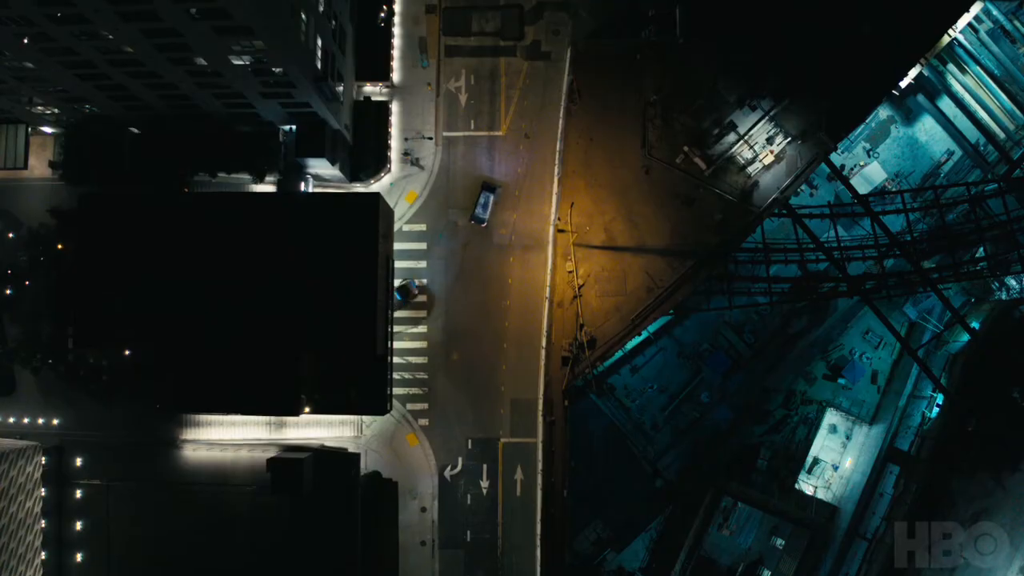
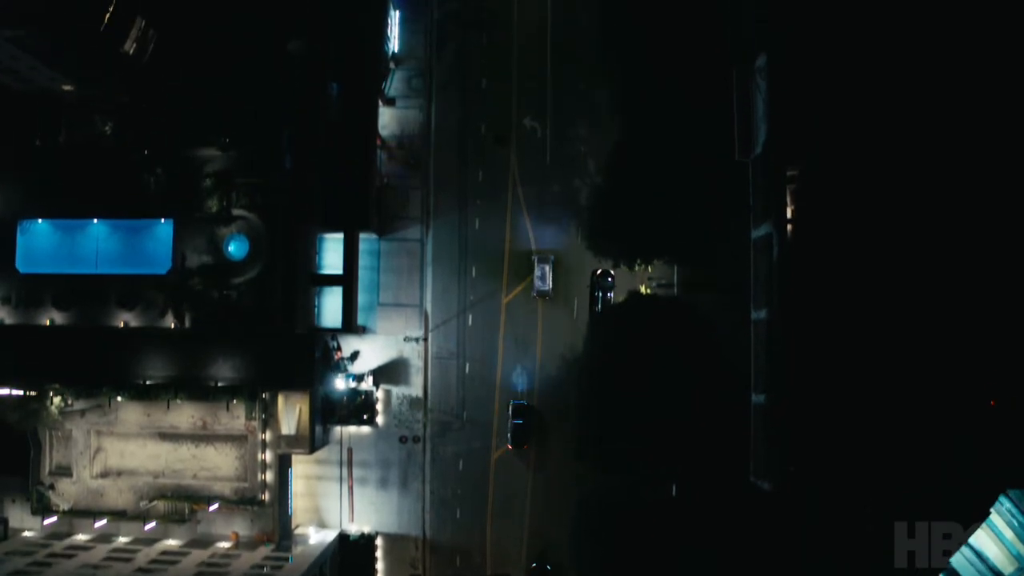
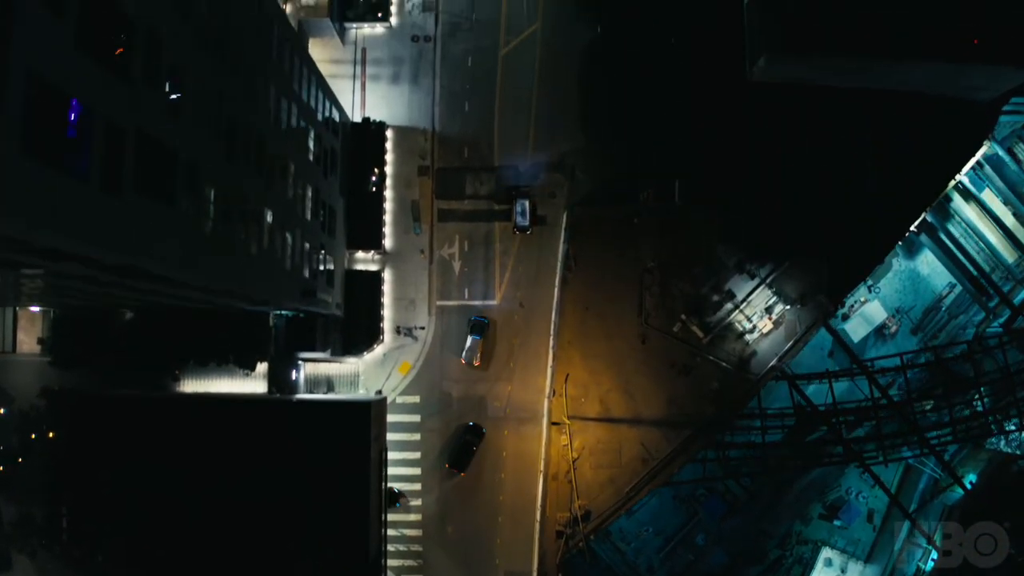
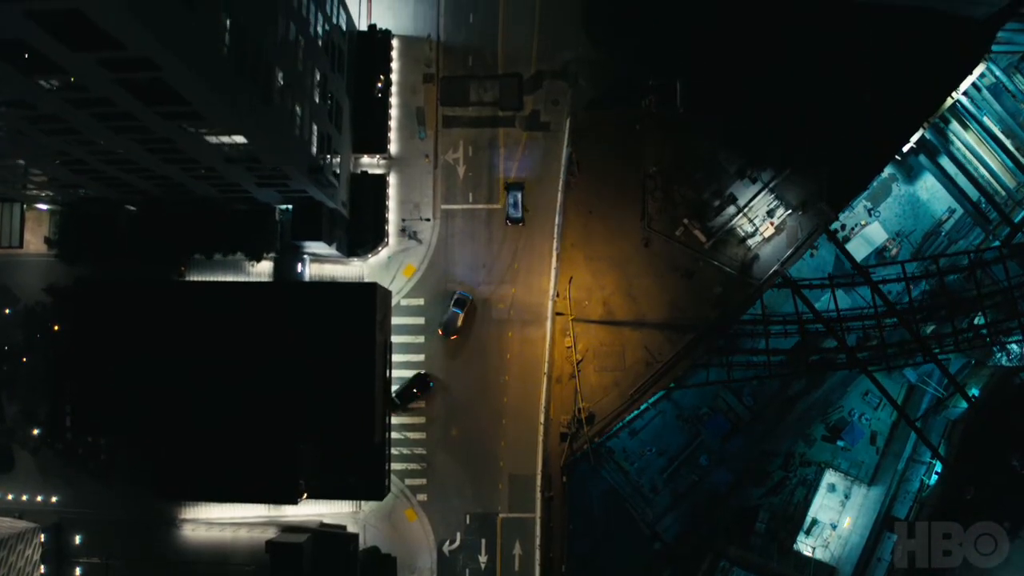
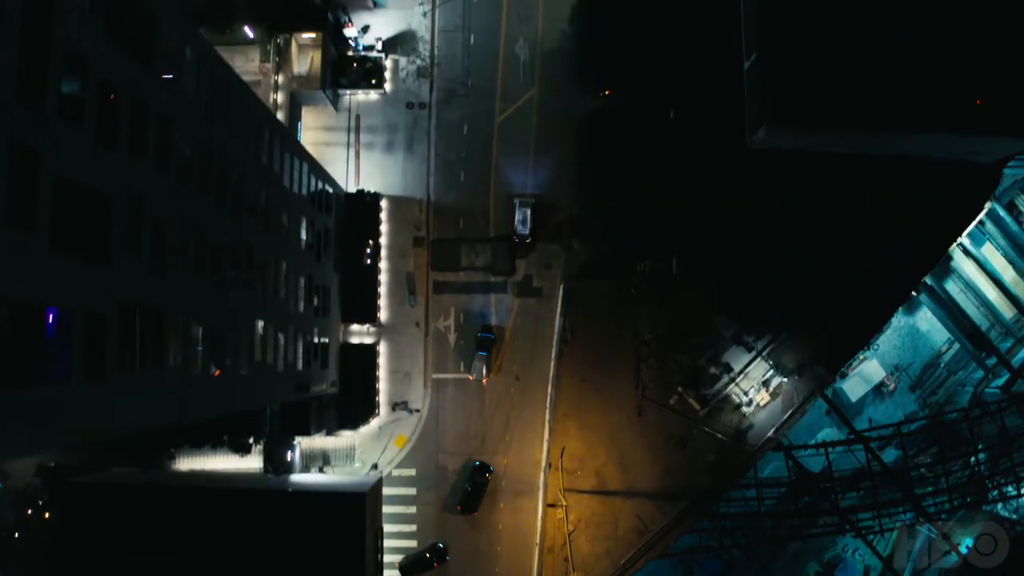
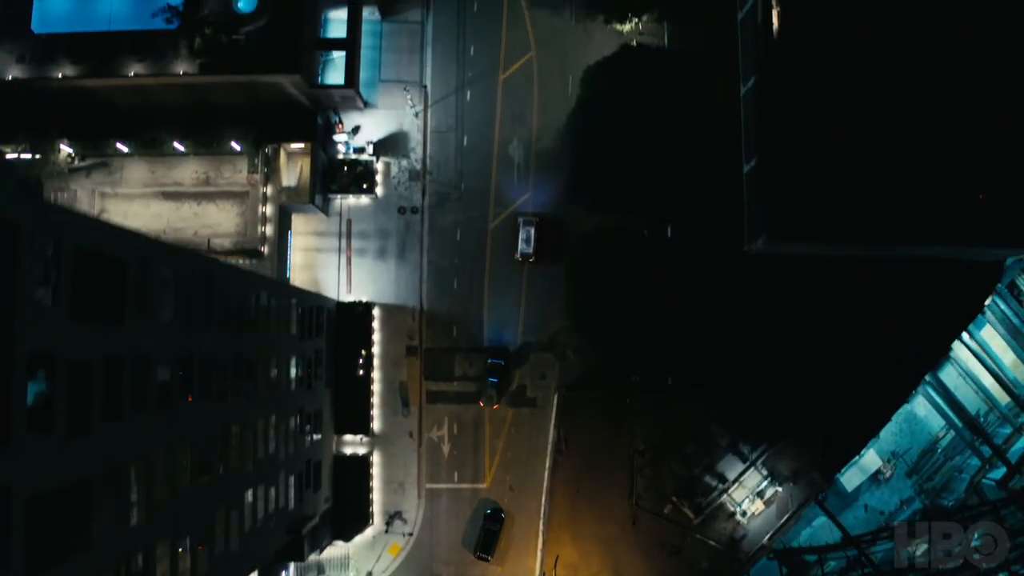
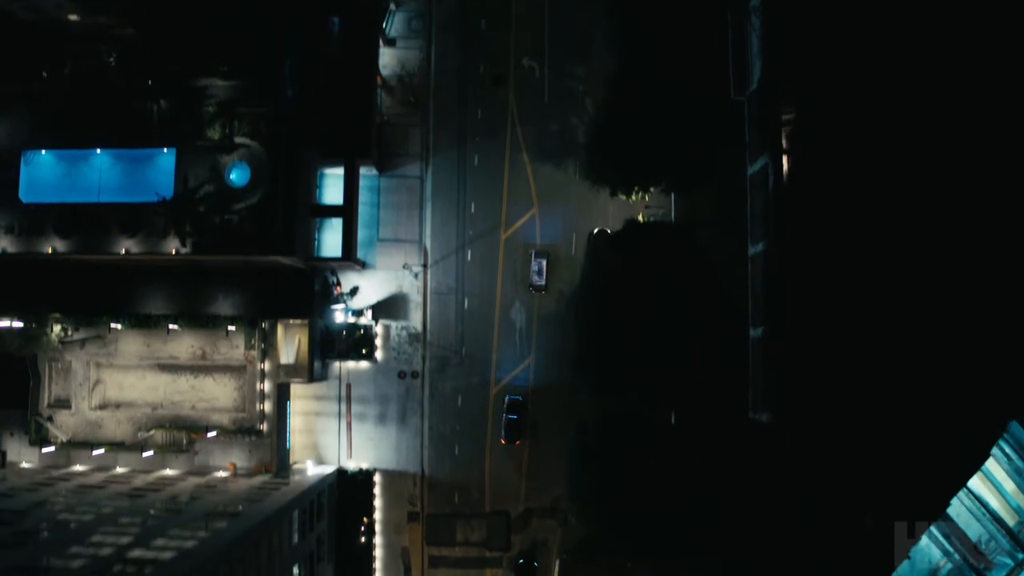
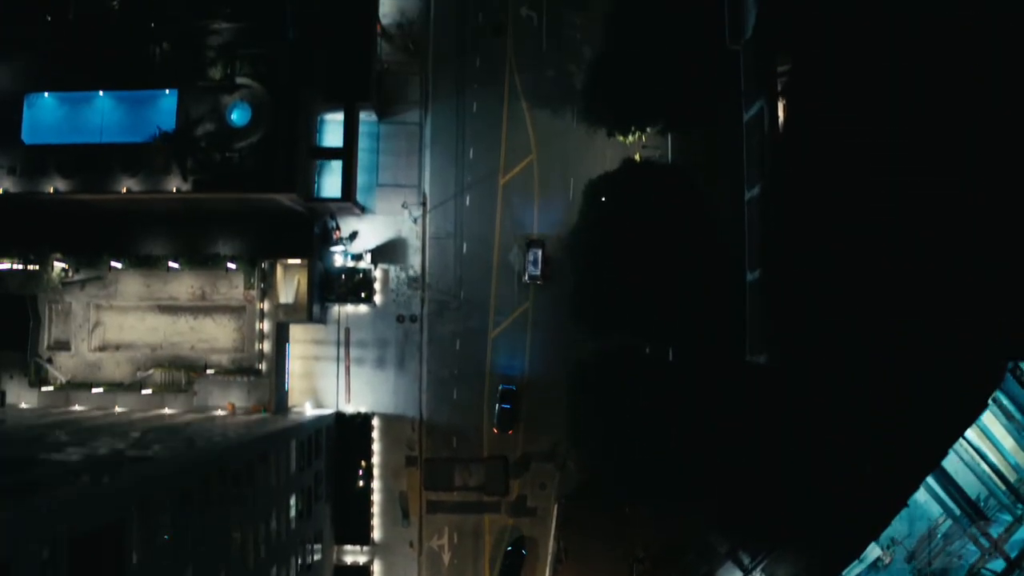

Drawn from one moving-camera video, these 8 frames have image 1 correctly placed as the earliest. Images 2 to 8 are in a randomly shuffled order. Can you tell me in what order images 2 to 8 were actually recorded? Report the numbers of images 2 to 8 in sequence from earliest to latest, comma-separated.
4, 3, 5, 6, 8, 7, 2
